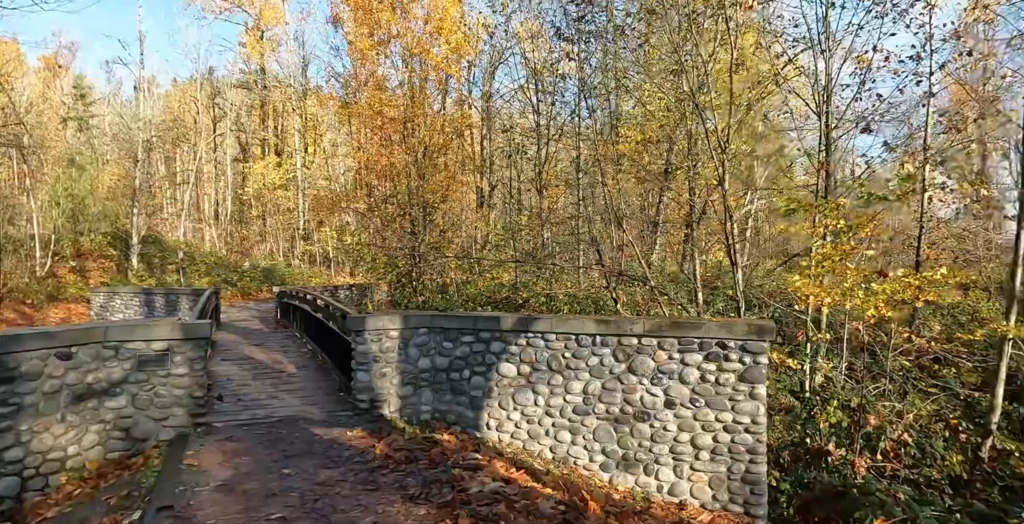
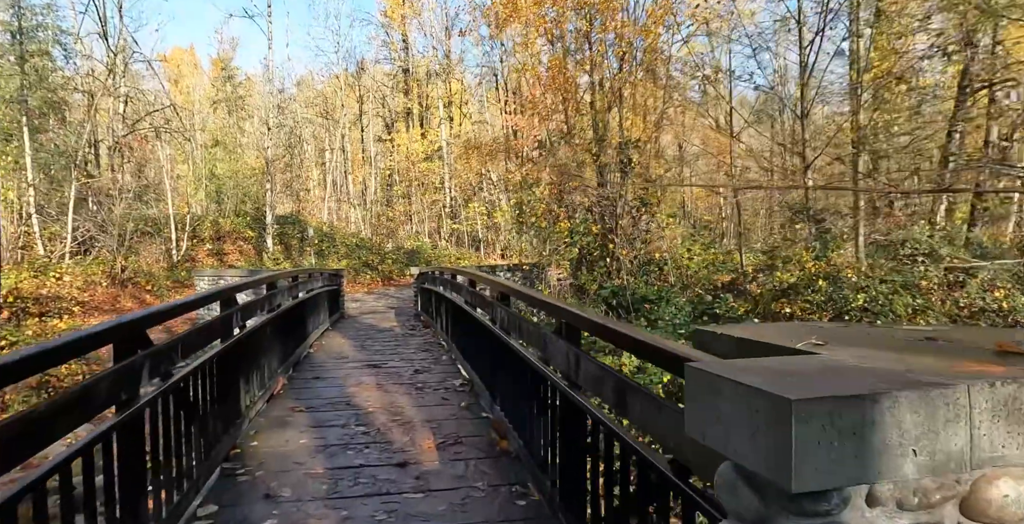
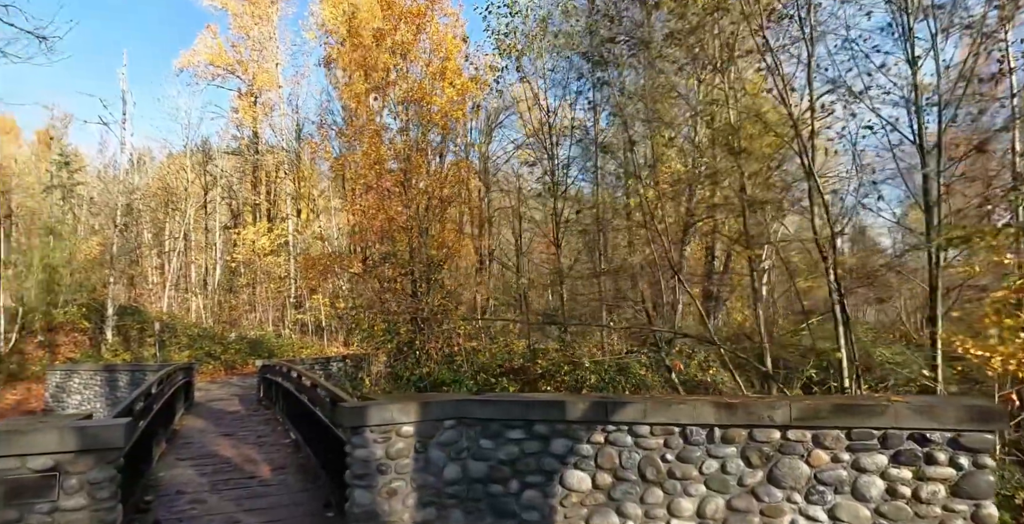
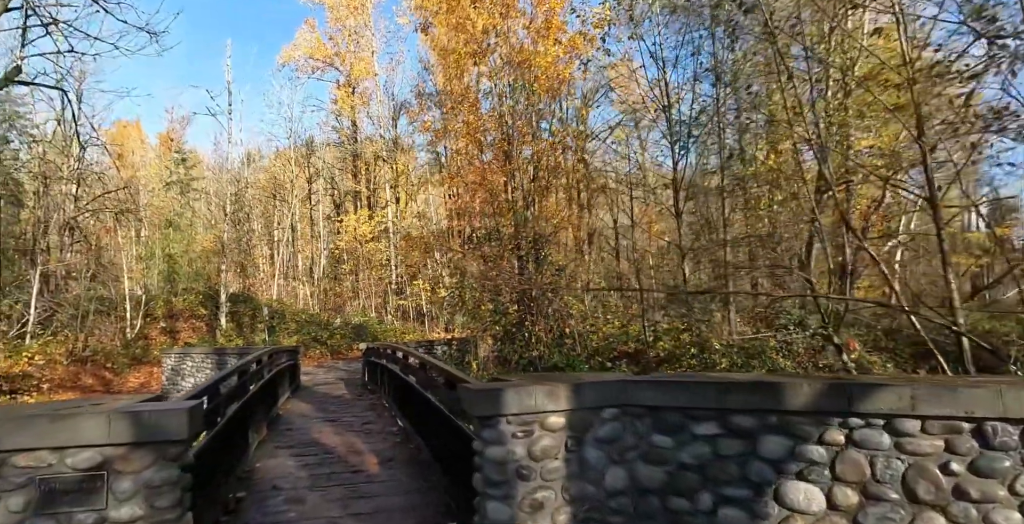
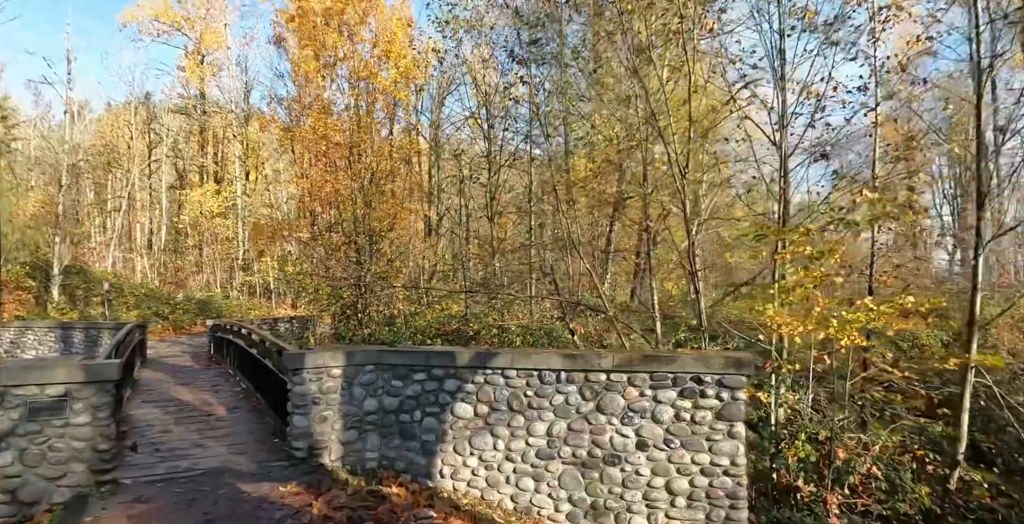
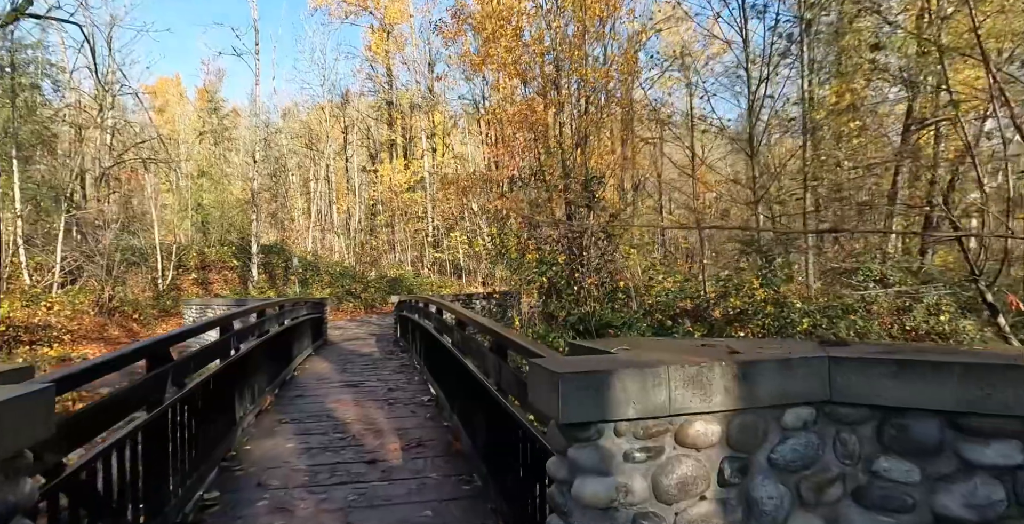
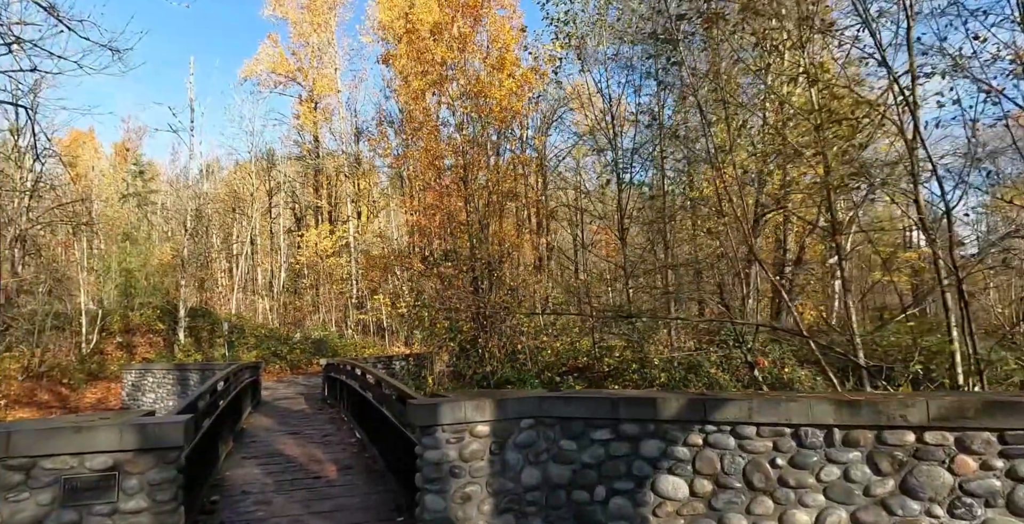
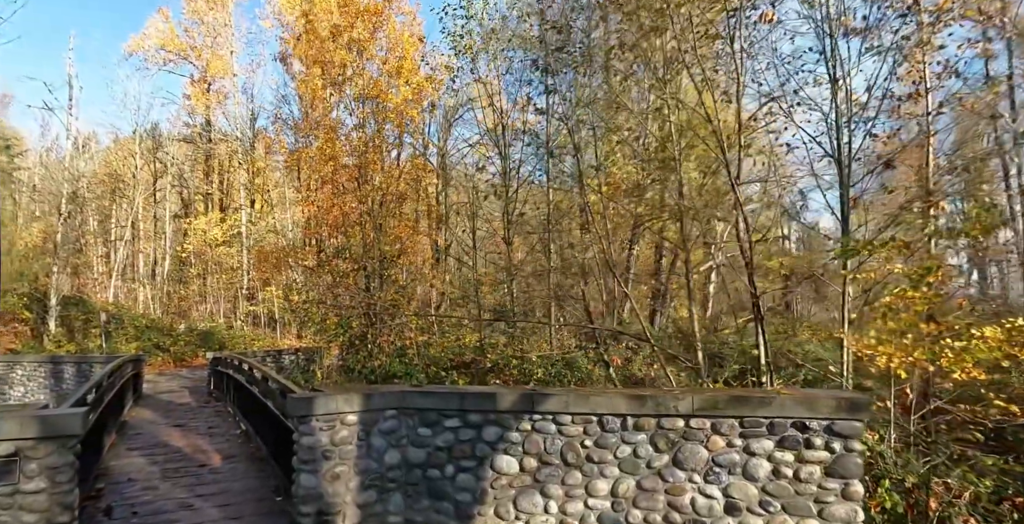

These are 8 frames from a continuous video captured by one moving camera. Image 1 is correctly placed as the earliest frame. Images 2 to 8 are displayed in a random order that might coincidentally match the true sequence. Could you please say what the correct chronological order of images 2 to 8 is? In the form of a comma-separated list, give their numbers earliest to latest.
5, 8, 3, 7, 4, 6, 2
